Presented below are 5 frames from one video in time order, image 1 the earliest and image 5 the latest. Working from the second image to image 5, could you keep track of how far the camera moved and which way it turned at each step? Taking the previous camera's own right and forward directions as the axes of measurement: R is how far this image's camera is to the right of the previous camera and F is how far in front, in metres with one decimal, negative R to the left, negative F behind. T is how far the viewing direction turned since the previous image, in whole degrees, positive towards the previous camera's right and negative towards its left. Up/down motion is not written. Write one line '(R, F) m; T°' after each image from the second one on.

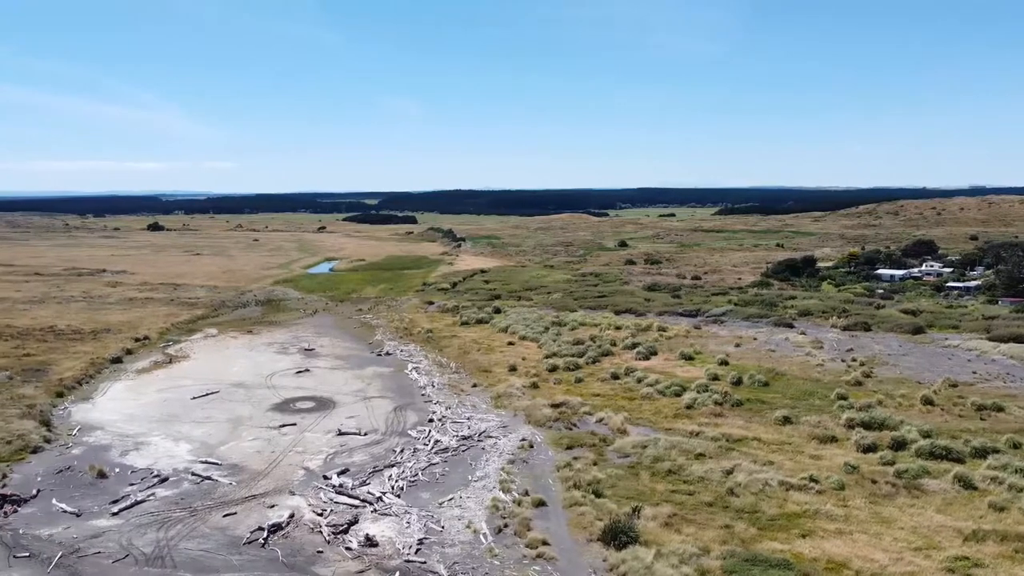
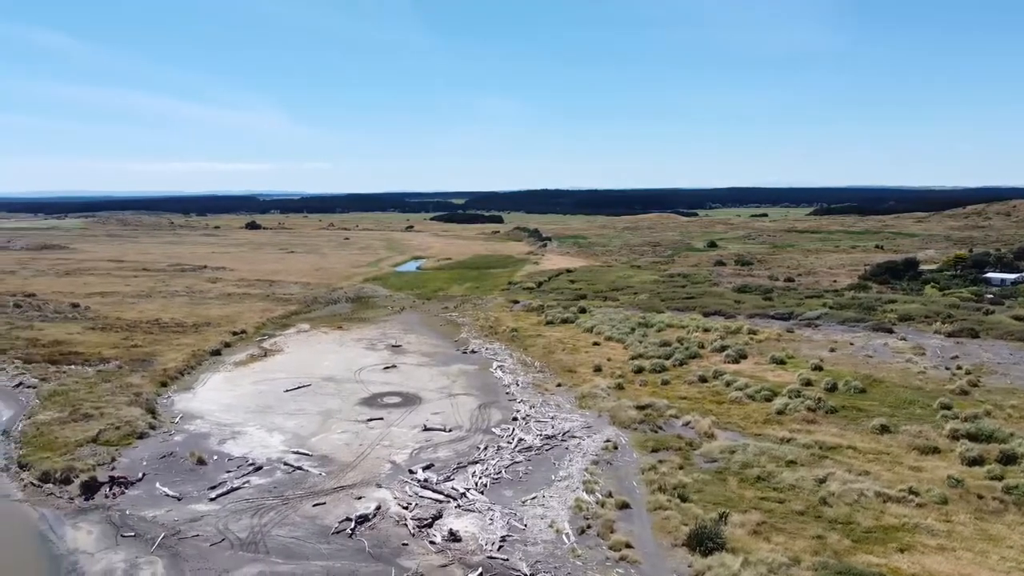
(-1.0, 0.0) m; -5°
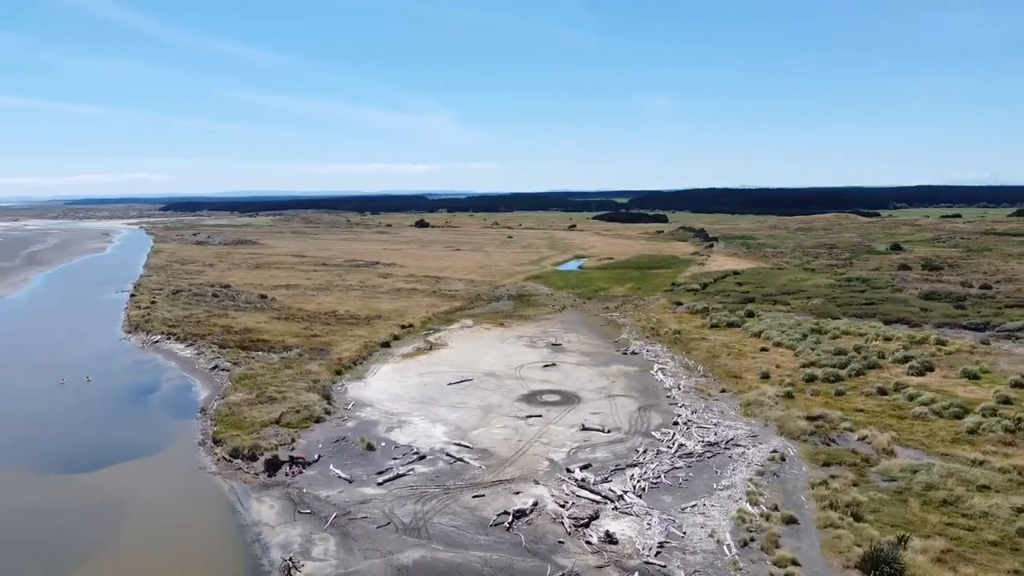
(-2.0, 0.0) m; -9°
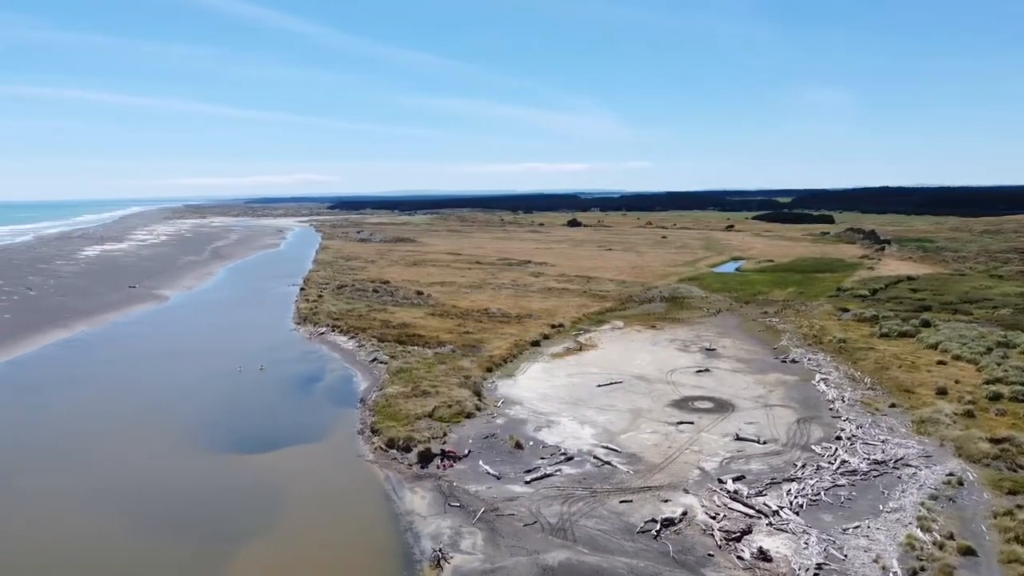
(-1.9, 0.0) m; -8°
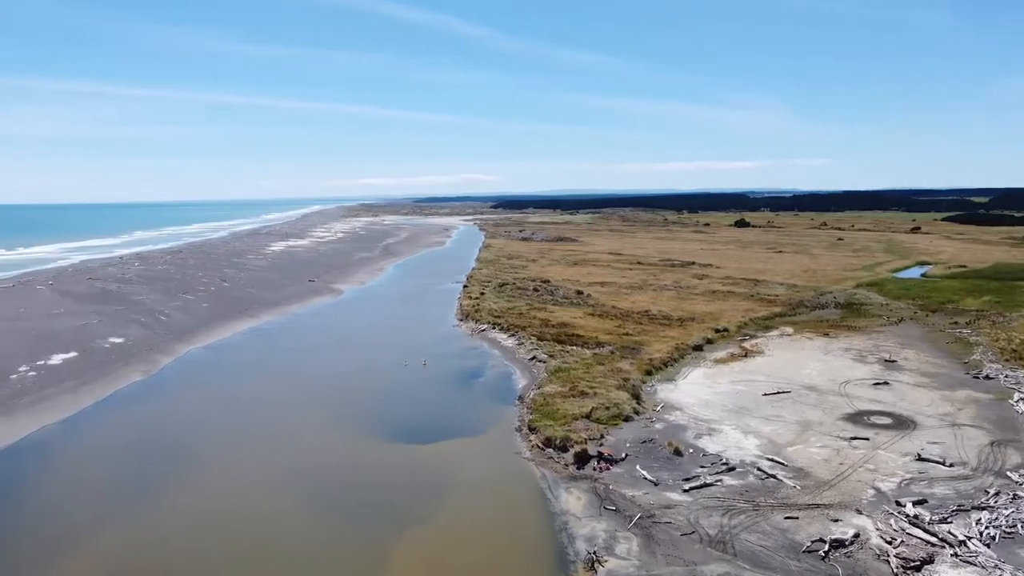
(-1.1, -0.2) m; -11°
